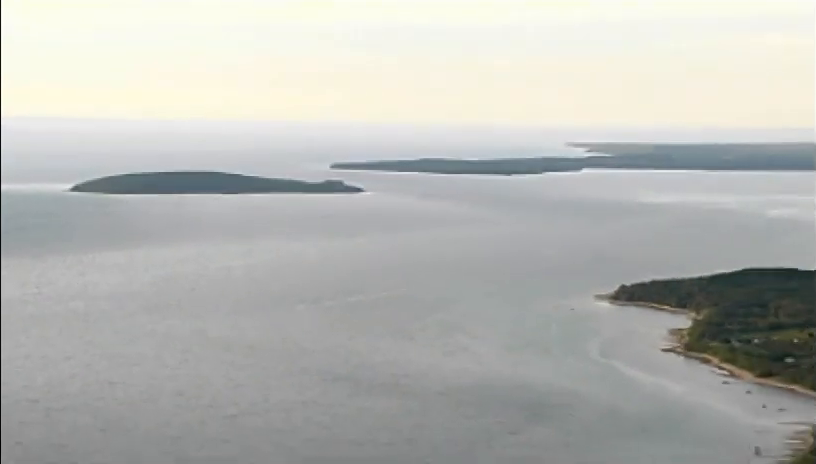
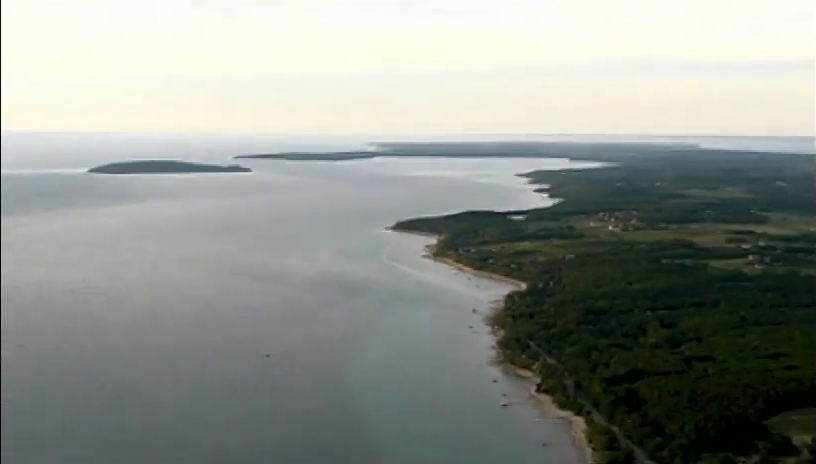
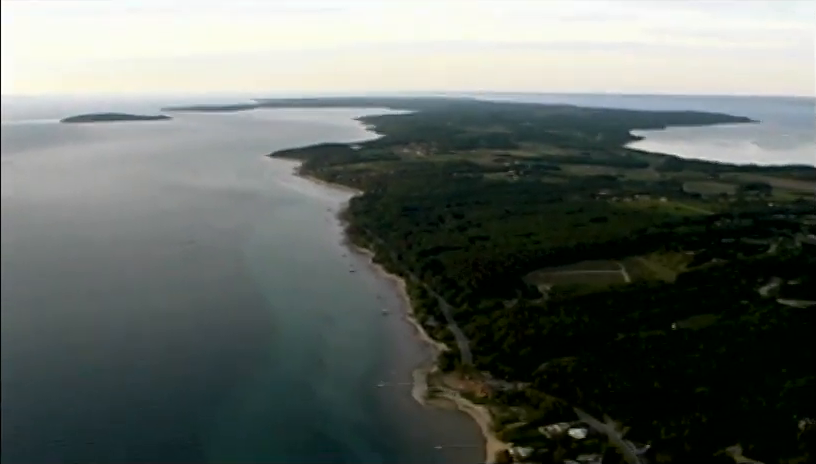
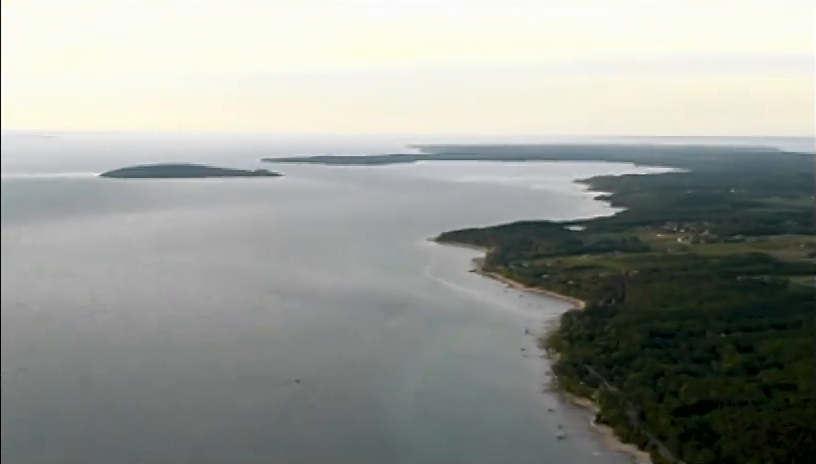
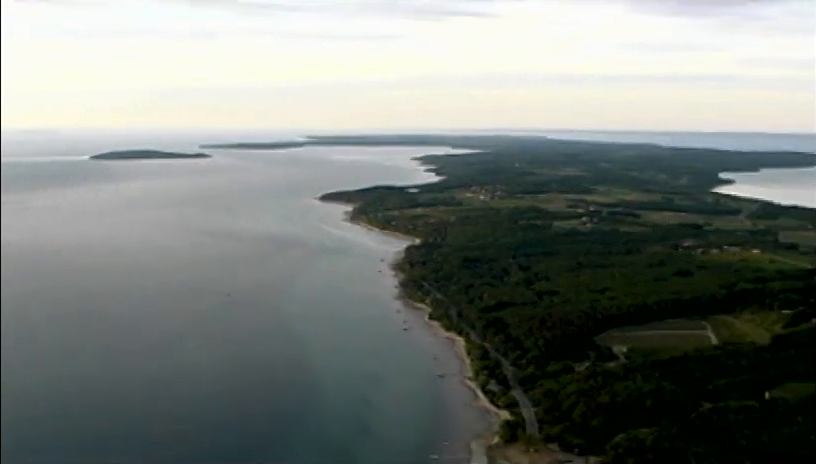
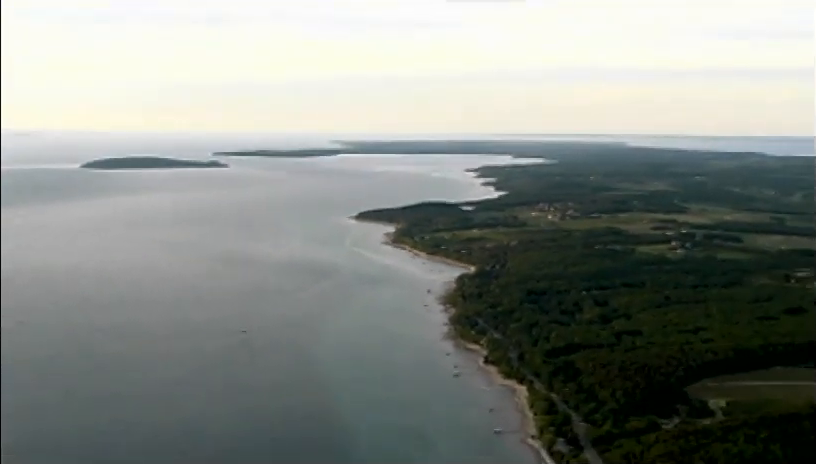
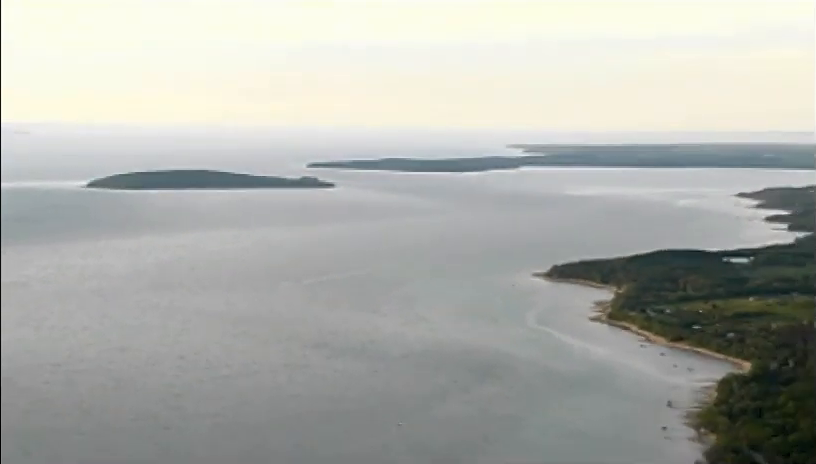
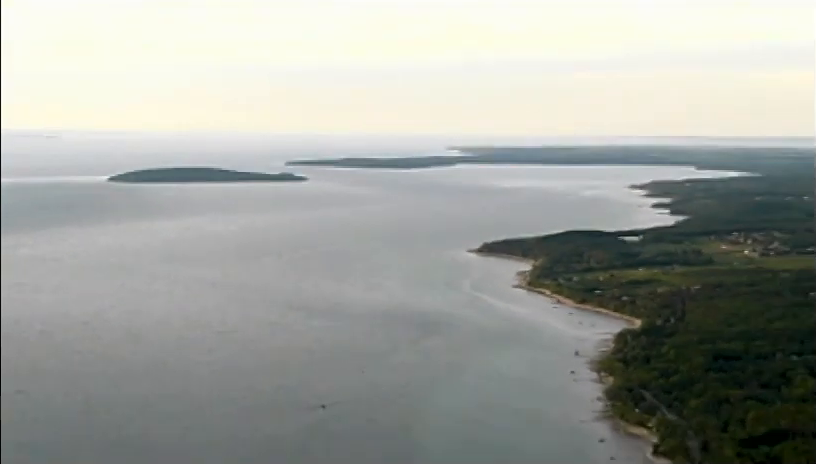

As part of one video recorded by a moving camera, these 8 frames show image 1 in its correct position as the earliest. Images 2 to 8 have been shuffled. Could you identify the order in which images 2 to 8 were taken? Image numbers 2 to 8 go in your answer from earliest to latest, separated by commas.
7, 8, 4, 2, 6, 5, 3
